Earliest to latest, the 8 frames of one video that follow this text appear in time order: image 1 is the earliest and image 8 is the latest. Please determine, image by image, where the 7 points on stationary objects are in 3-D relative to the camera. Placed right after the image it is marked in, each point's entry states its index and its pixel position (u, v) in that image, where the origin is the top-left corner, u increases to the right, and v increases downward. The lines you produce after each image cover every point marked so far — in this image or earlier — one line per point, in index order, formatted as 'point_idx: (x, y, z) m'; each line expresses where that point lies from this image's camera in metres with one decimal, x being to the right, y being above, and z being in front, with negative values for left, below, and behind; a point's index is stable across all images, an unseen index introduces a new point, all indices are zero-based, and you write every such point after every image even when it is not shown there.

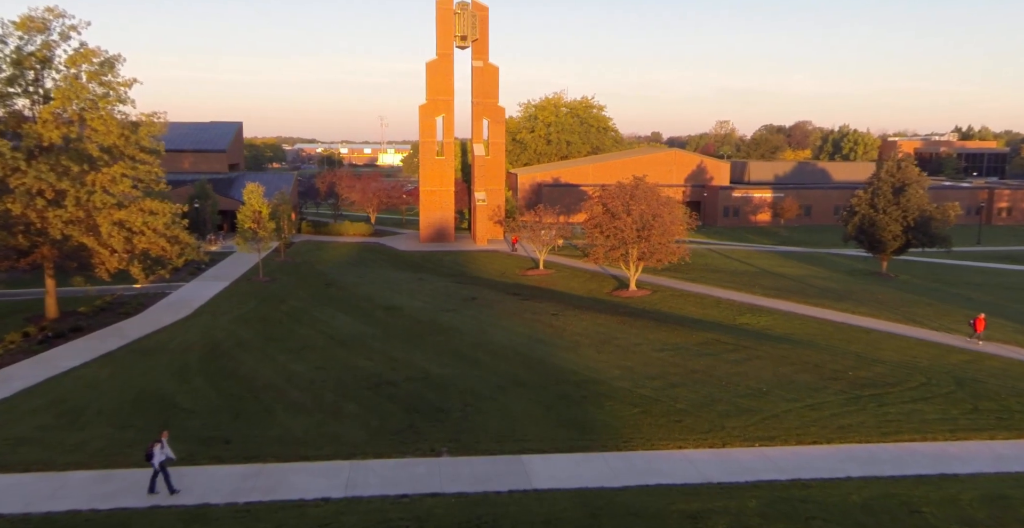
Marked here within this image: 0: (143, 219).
0: (-9.3, +1.1, +18.2) m
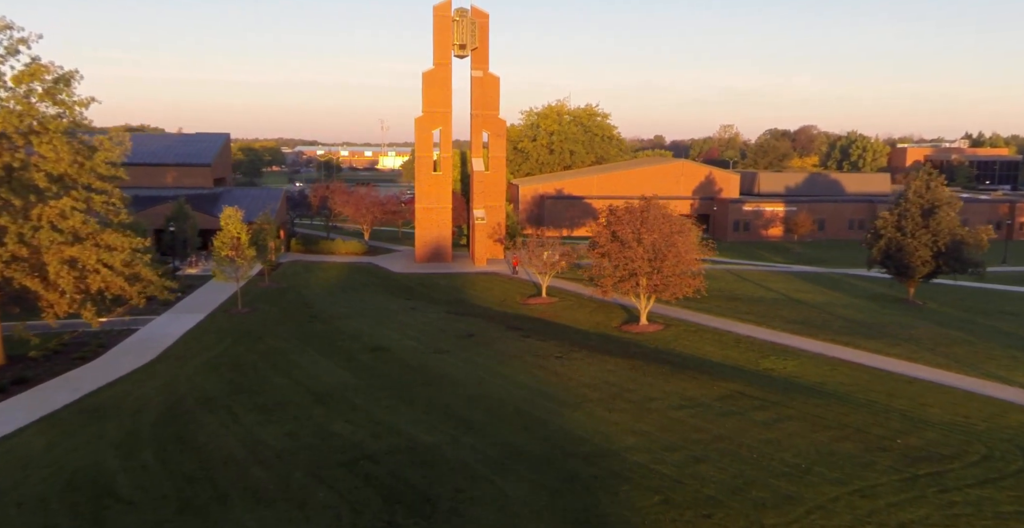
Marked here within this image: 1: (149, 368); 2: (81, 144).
0: (-9.3, +0.2, +16.2) m
1: (-8.8, -2.5, +17.5) m
2: (-10.2, +2.9, +17.0) m
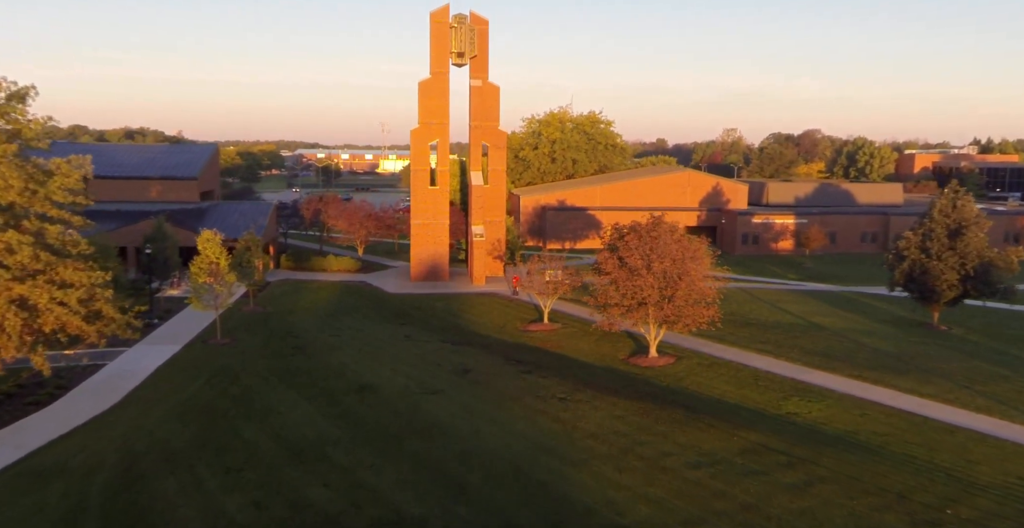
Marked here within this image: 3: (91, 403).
0: (-9.3, -0.6, +14.6) m
1: (-8.9, -3.3, +15.9) m
2: (-10.2, +2.1, +15.4) m
3: (-9.7, -3.2, +16.5) m
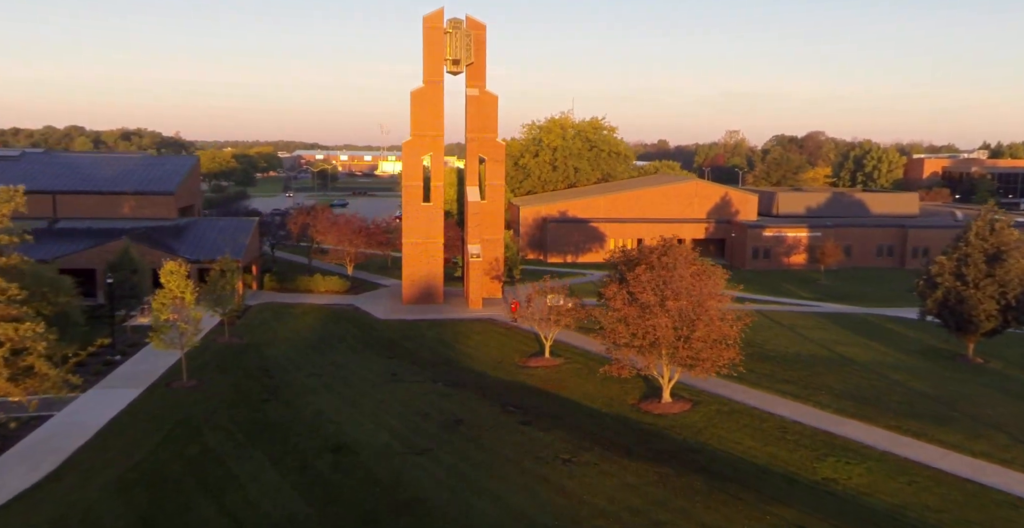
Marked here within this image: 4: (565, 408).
0: (-9.4, -1.5, +12.4) m
1: (-8.9, -4.3, +13.7) m
2: (-10.3, +1.1, +13.3) m
3: (-9.7, -4.1, +14.3) m
4: (+1.4, -3.8, +19.1) m
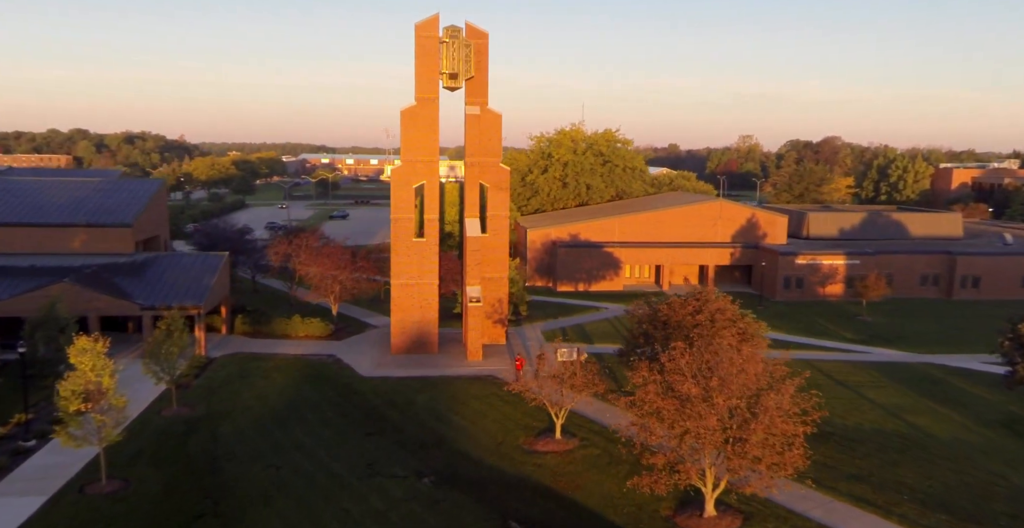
0: (-9.4, -3.1, +8.4) m
1: (-8.9, -5.8, +9.7) m
2: (-10.3, -0.4, +9.3) m
3: (-9.7, -5.7, +10.4) m
4: (+1.5, -5.4, +15.0) m
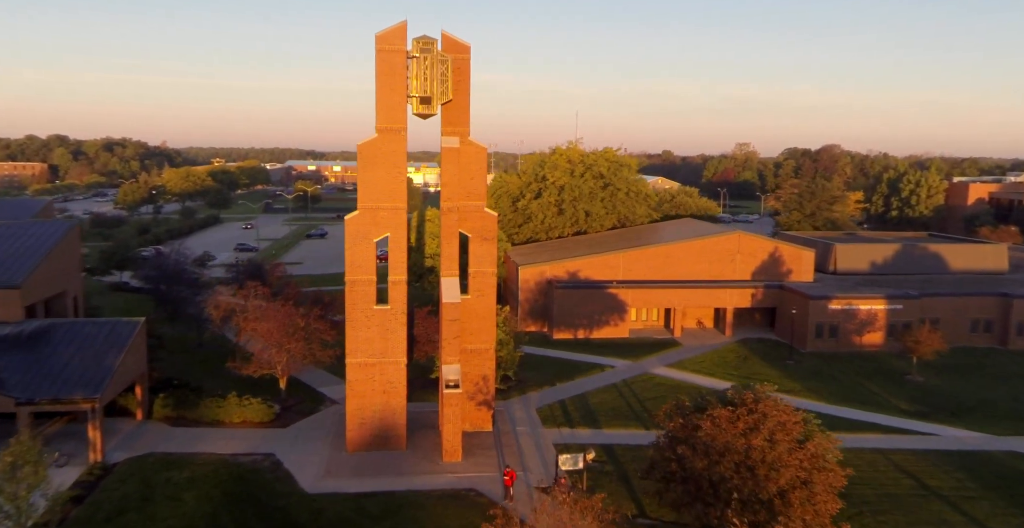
0: (-9.6, -5.2, +2.8) m
1: (-9.1, -7.9, +4.1) m
2: (-10.5, -2.5, +3.7) m
3: (-9.9, -7.8, +4.7) m
4: (+1.2, -7.5, +9.5) m
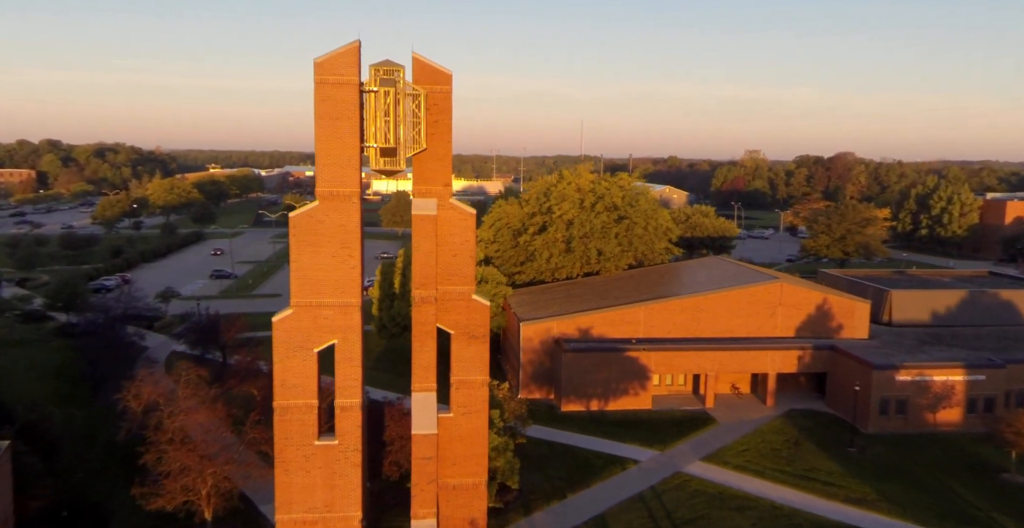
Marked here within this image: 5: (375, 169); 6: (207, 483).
0: (-9.7, -7.5, -3.2) m
1: (-9.2, -10.2, -1.9) m
2: (-10.6, -4.8, -2.3) m
3: (-10.0, -10.1, -1.3) m
4: (+1.1, -9.9, +3.5) m
5: (-3.0, +2.1, +15.2) m
6: (-8.3, -6.1, +20.2) m
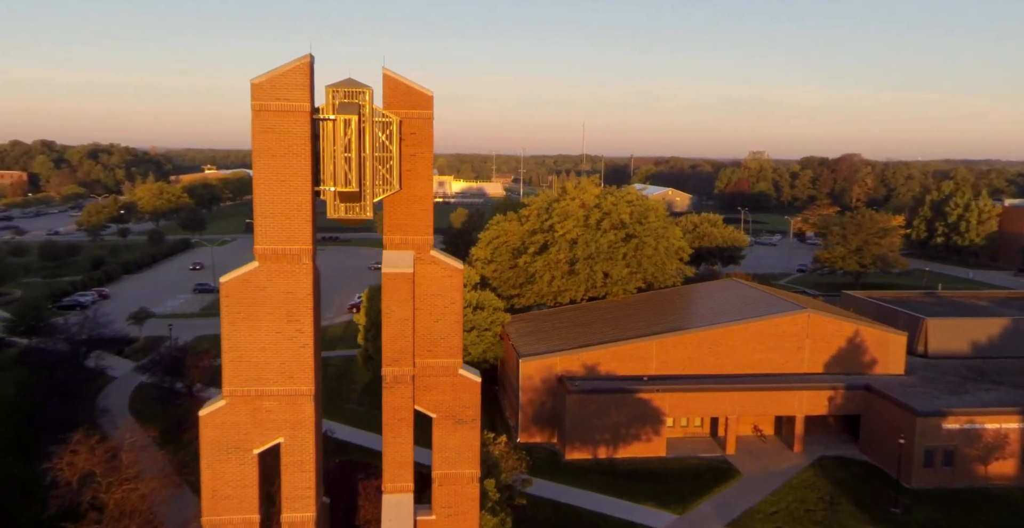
0: (-9.8, -8.8, -6.4) m
1: (-9.3, -11.5, -5.1) m
2: (-10.6, -6.1, -5.5) m
3: (-10.1, -11.4, -4.5) m
4: (+1.1, -11.1, +0.3) m
5: (-3.0, +0.9, +12.0) m
6: (-8.3, -7.2, +17.0) m
